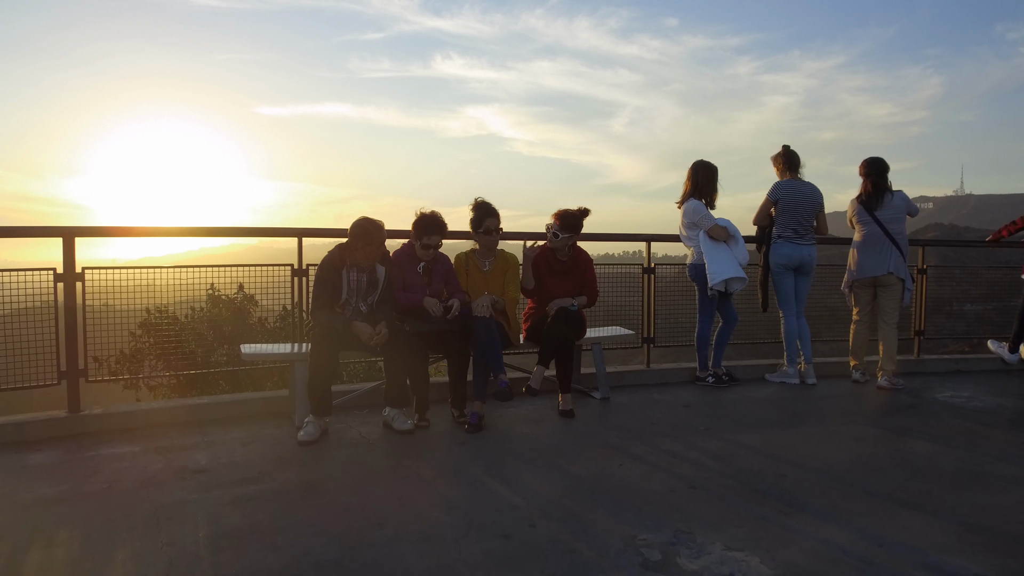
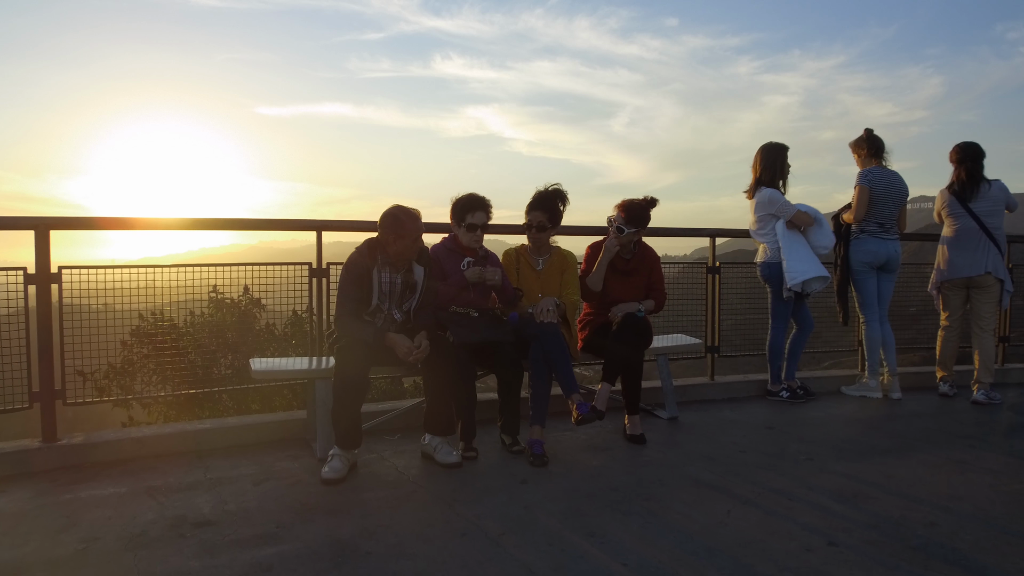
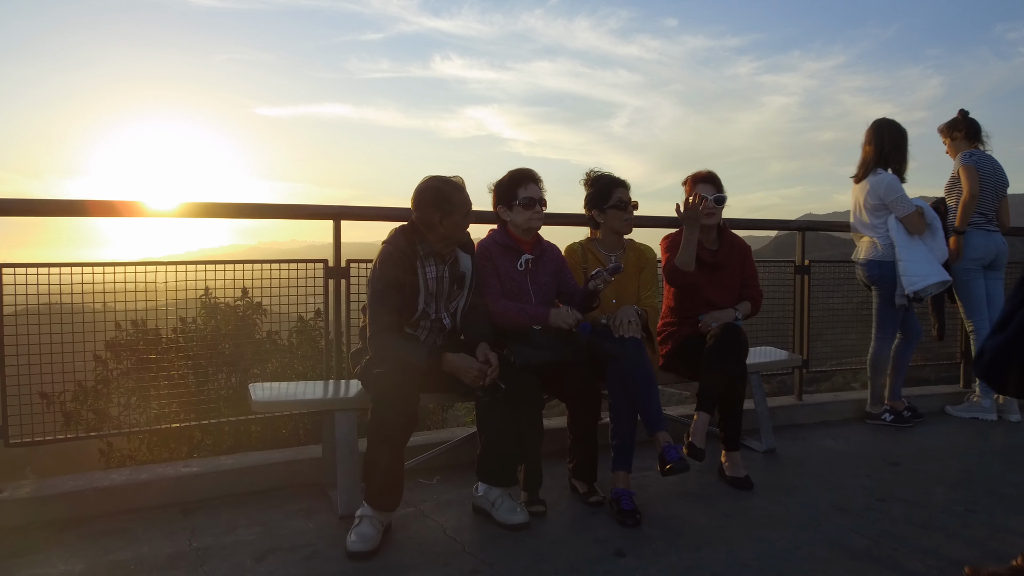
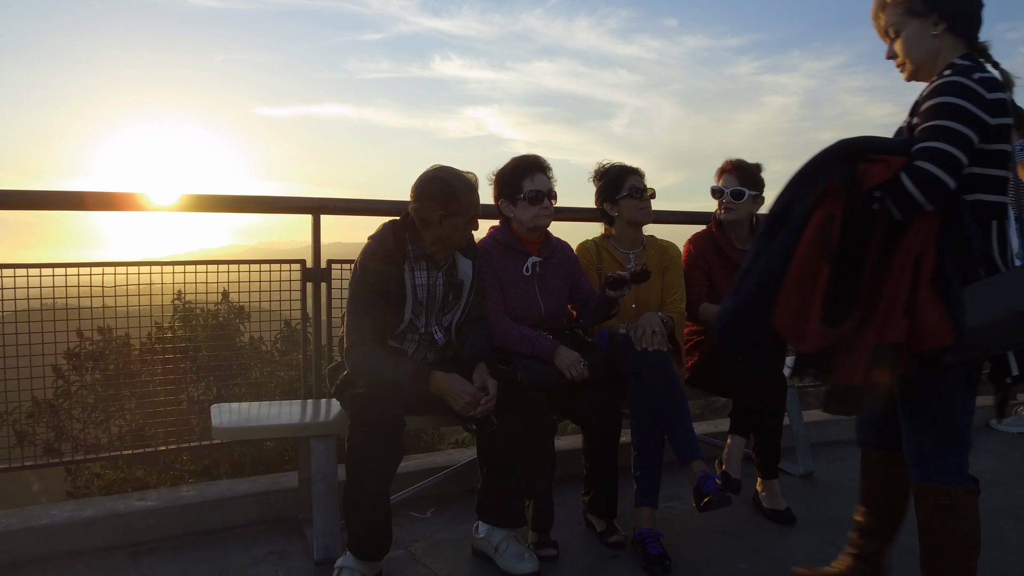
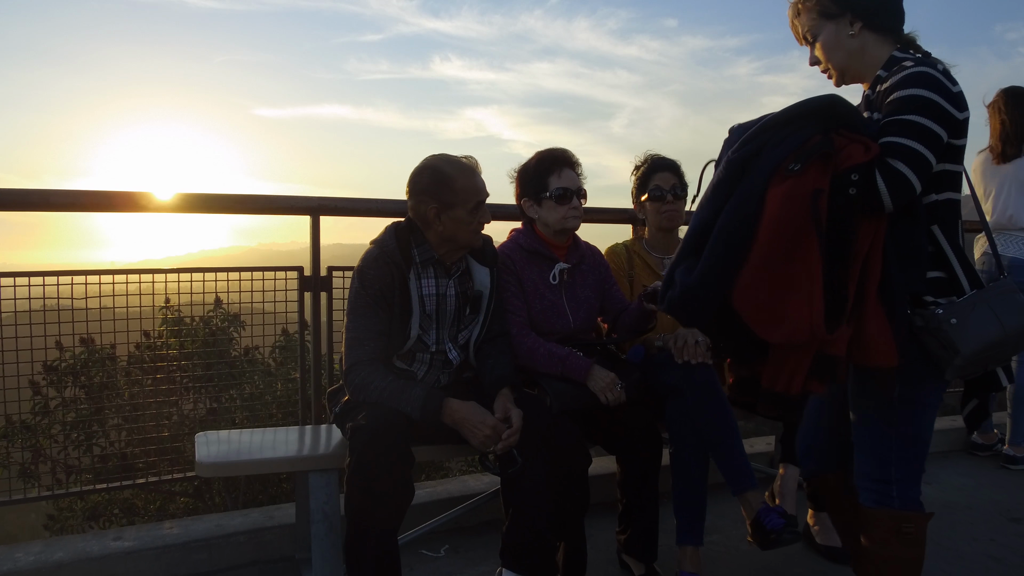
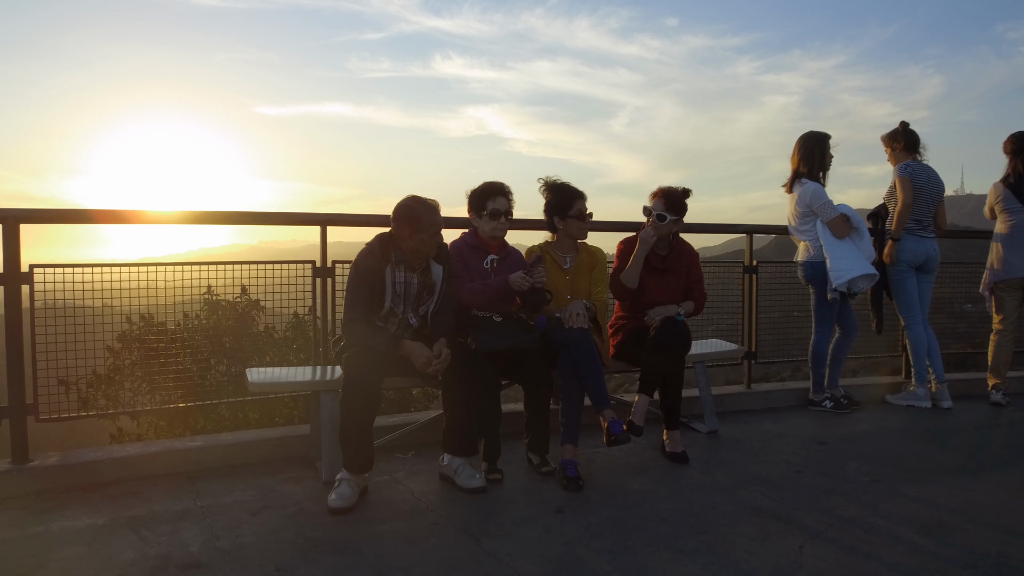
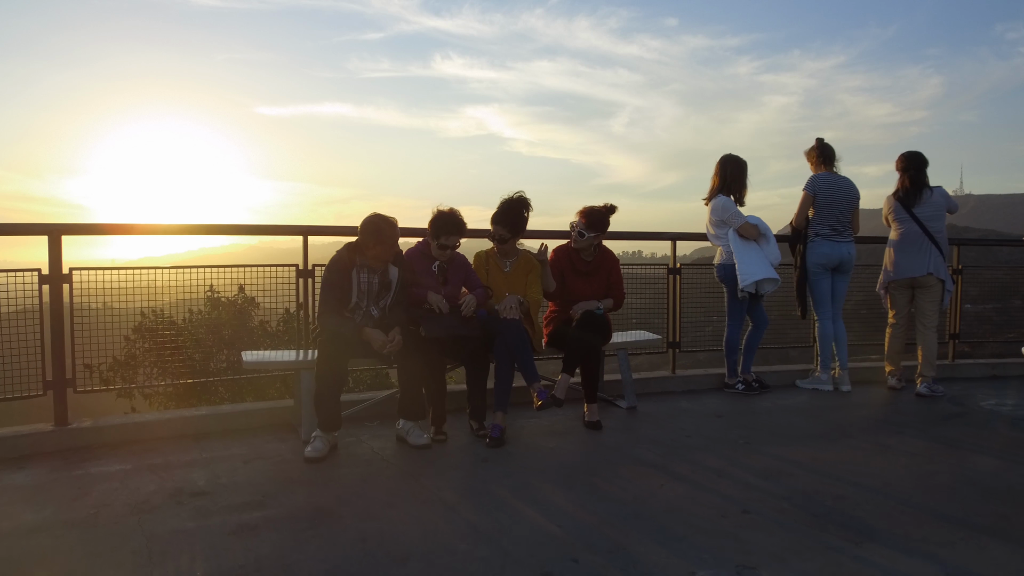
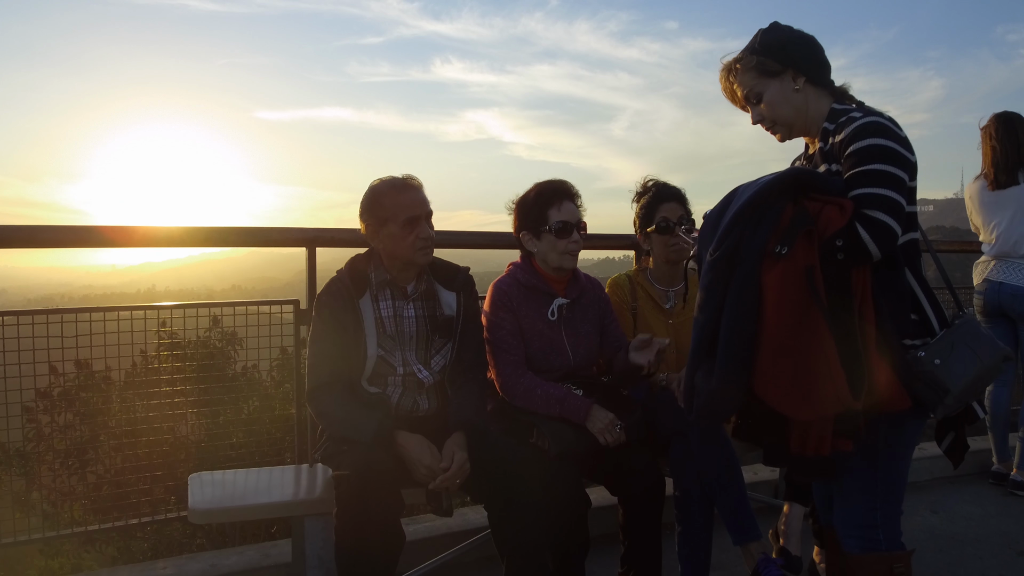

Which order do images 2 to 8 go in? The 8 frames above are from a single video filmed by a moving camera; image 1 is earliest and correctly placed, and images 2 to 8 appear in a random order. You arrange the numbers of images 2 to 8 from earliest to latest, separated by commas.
7, 2, 6, 3, 4, 5, 8
